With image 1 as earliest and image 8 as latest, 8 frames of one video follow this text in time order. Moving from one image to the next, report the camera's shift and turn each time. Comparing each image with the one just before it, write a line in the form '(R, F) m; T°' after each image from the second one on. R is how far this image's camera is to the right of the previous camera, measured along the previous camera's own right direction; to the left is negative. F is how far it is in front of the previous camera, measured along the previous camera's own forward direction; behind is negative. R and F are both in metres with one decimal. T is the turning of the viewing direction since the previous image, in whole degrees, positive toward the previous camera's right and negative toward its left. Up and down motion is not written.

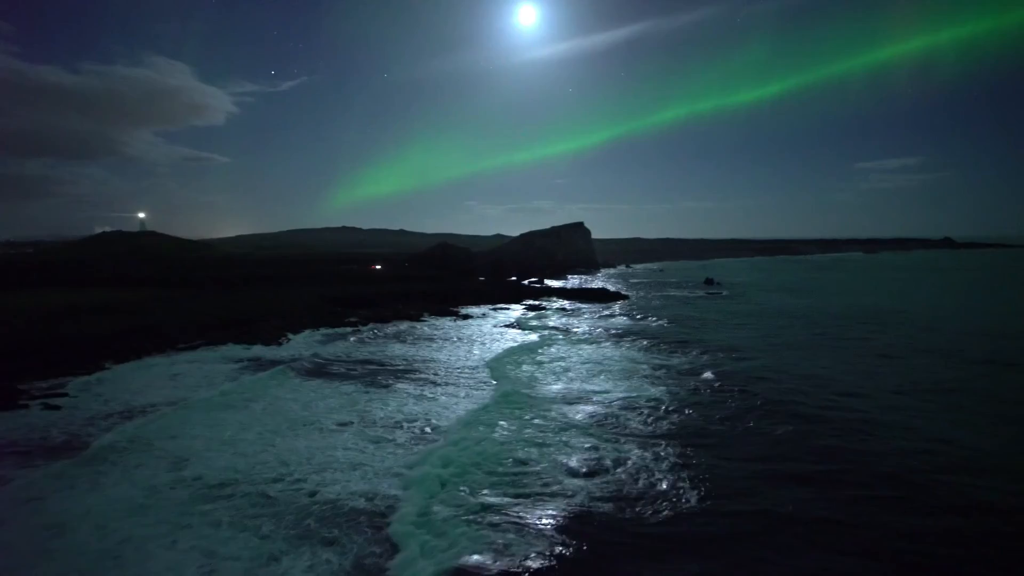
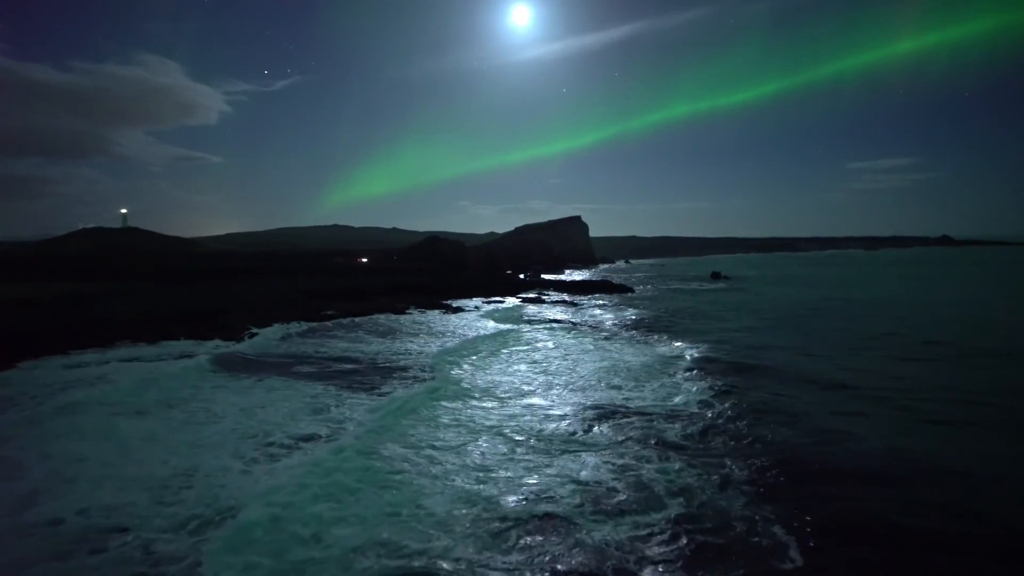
(0.0, +2.6) m; +1°
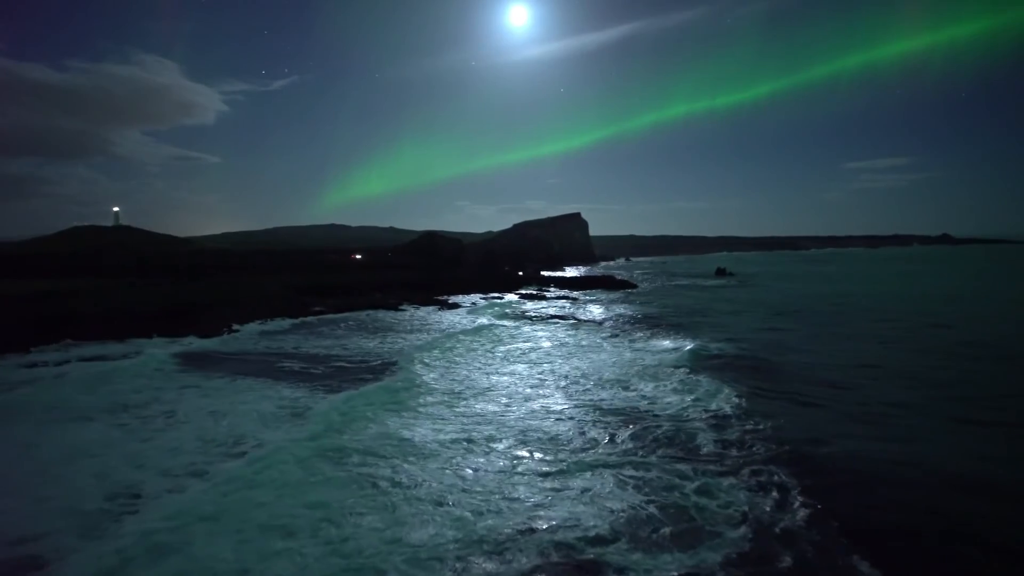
(-0.1, +1.3) m; 0°
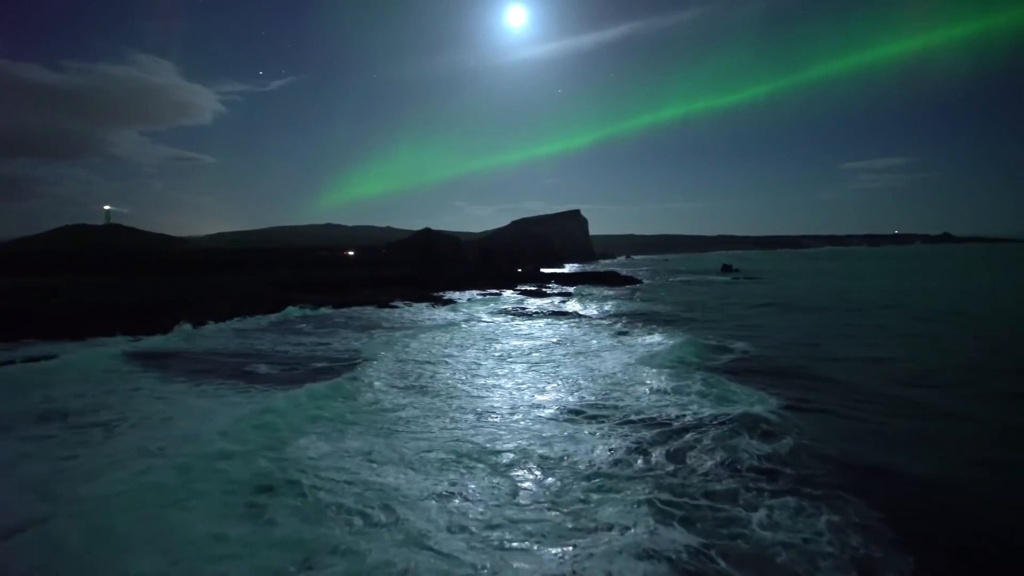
(0.0, +1.5) m; 0°
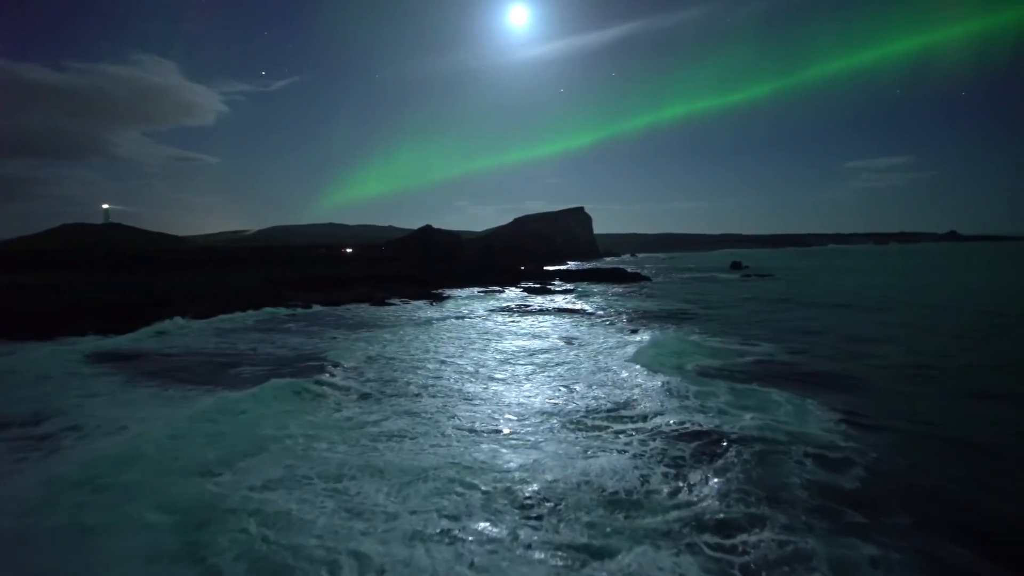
(0.0, +1.2) m; 0°
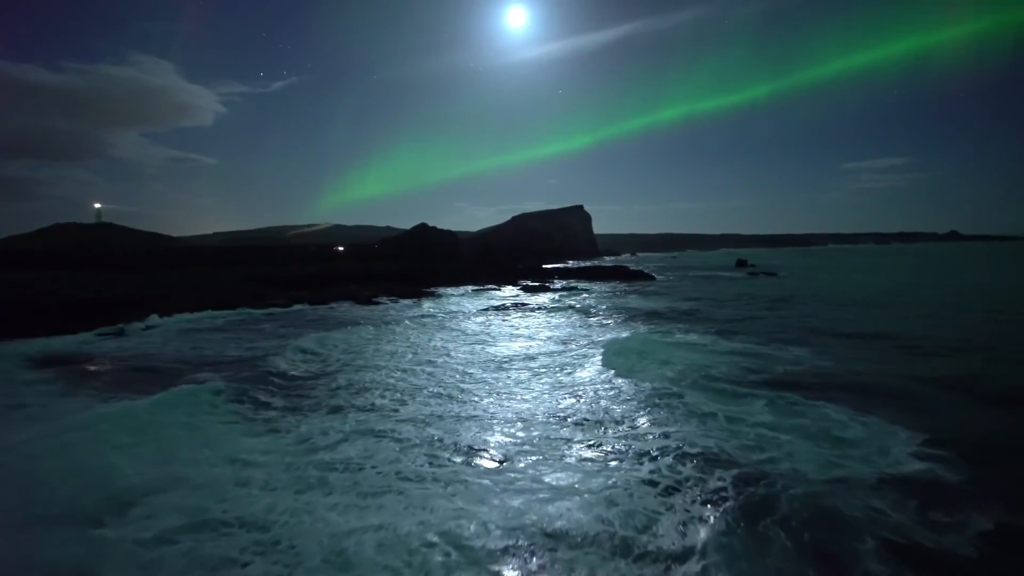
(+0.1, +1.3) m; 0°
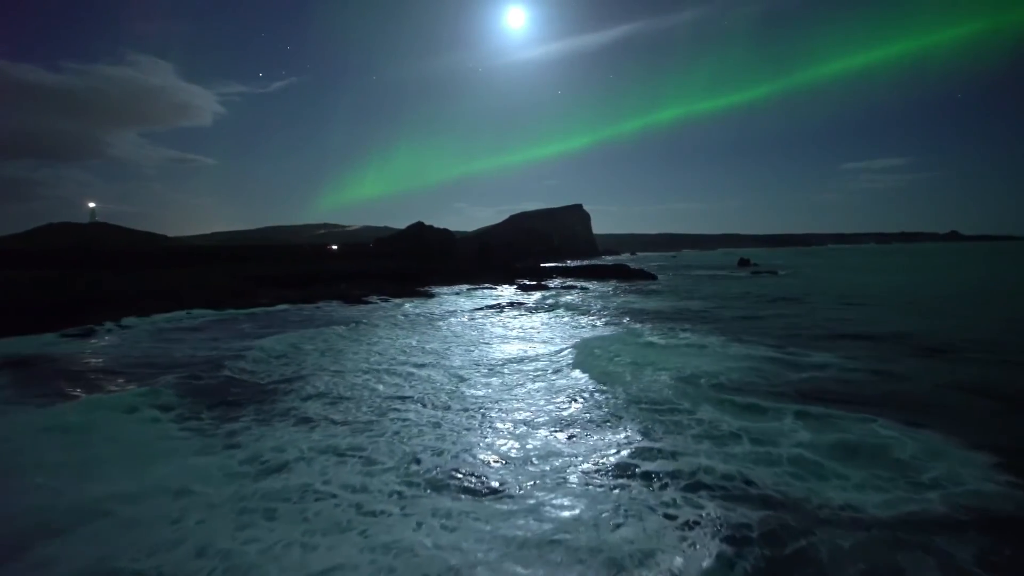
(+0.1, +0.8) m; 0°
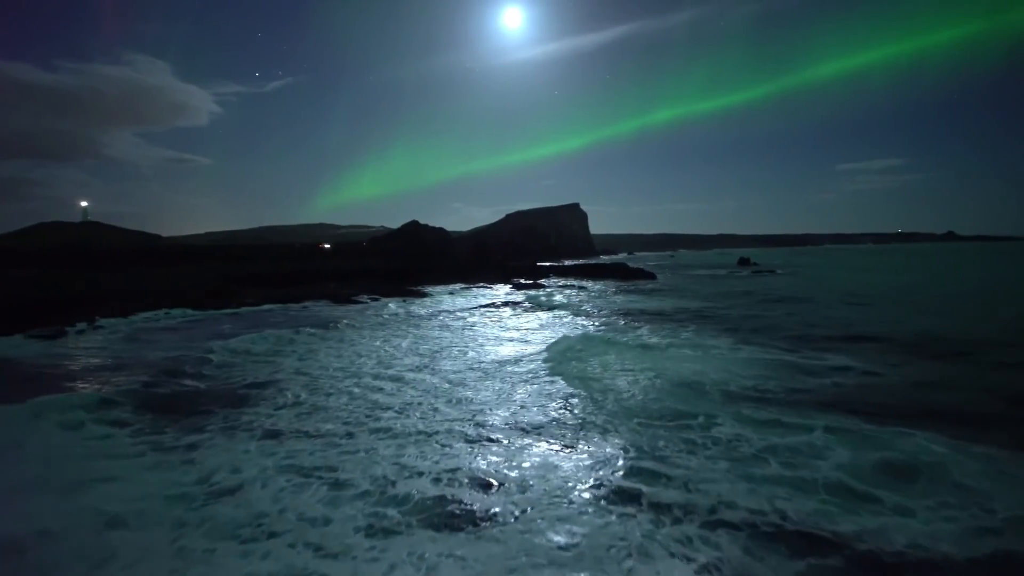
(+0.1, +0.6) m; 0°
